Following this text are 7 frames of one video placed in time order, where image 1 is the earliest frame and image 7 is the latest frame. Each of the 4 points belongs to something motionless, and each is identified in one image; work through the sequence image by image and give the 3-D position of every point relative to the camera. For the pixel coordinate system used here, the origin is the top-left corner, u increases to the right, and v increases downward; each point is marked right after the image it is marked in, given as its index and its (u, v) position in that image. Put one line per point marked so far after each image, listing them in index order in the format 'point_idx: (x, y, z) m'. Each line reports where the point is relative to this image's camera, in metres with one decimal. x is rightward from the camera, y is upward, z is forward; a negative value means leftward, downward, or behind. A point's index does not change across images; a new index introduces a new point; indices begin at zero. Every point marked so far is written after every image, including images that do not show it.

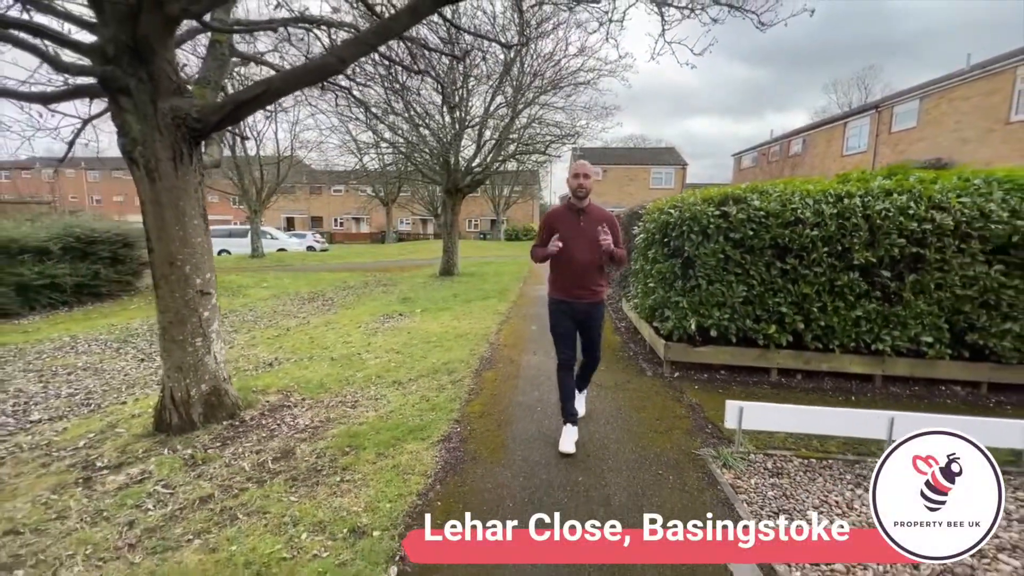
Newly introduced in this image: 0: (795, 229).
0: (+2.7, +0.6, +4.5) m
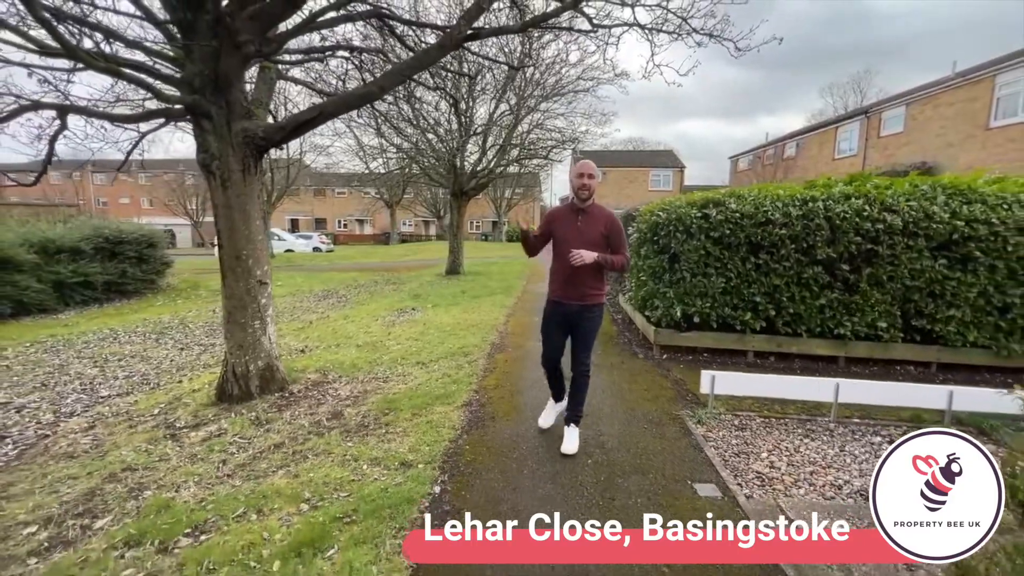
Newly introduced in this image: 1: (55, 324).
0: (+2.8, +0.7, +5.2) m
1: (-9.0, -0.7, +9.2) m
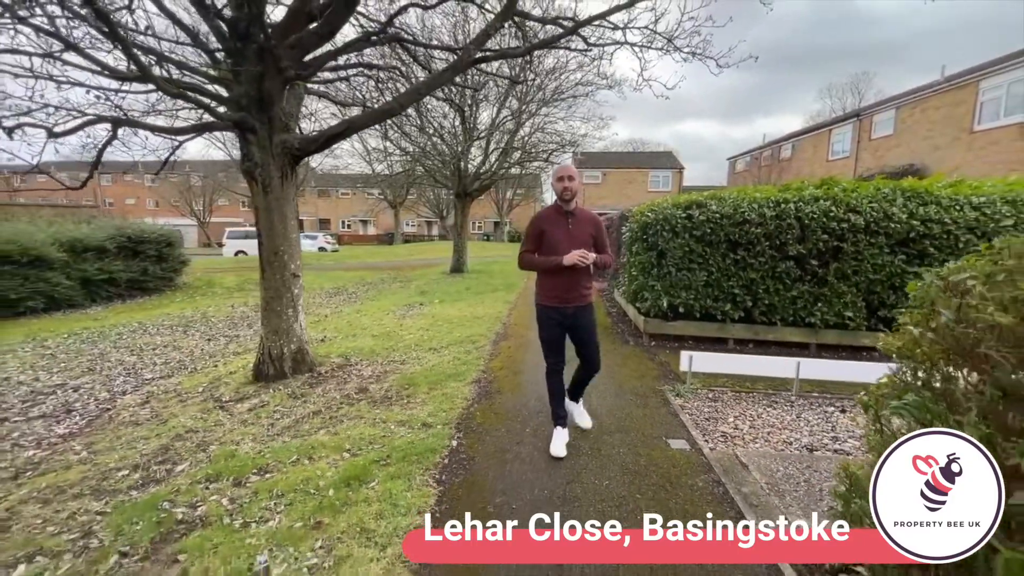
0: (+2.9, +0.8, +5.8) m
1: (-9.0, -0.6, +9.8) m
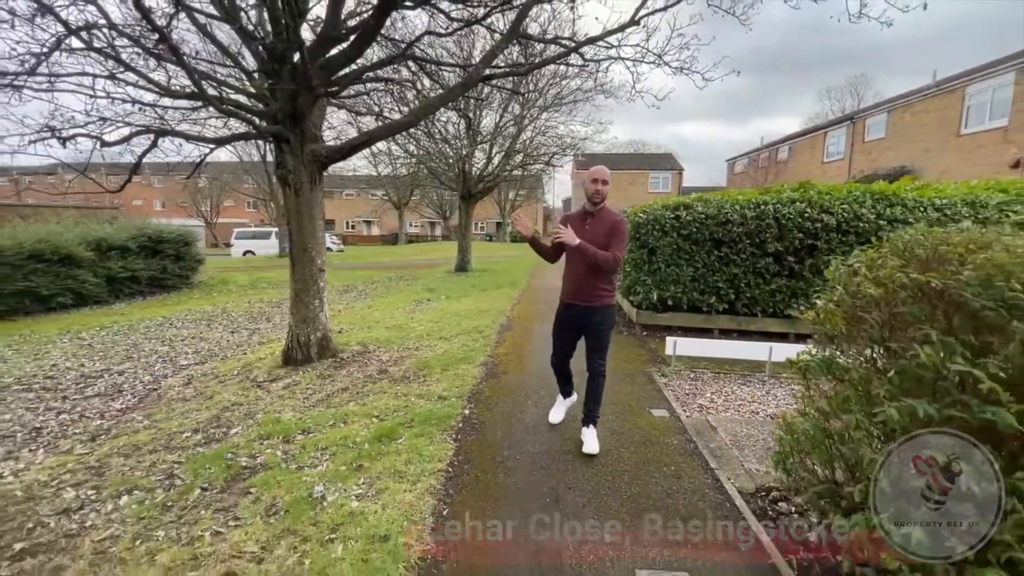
0: (+2.9, +0.8, +6.3) m
1: (-8.9, -0.6, +10.4) m
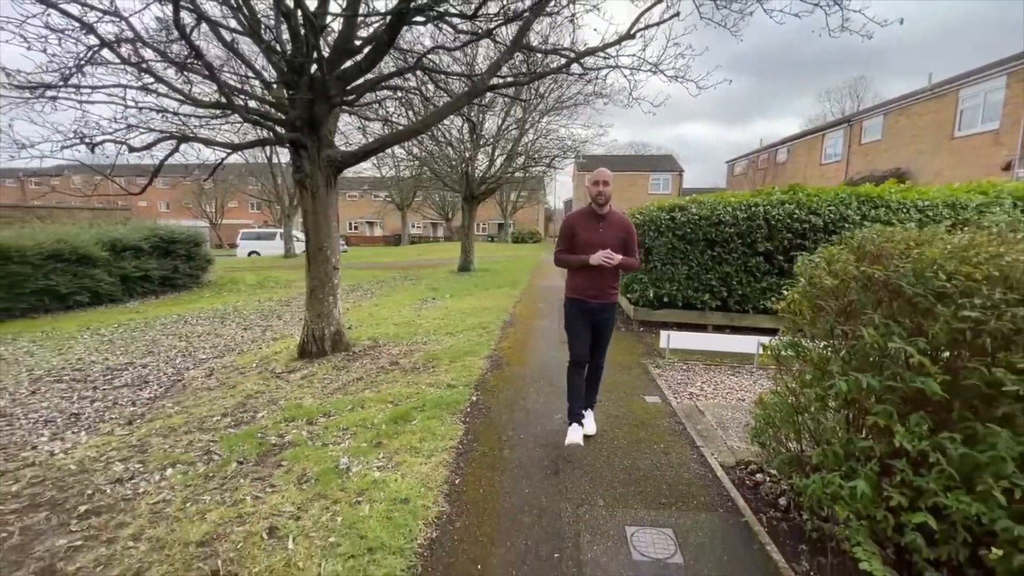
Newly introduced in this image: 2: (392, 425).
0: (+2.9, +0.9, +6.6) m
1: (-8.8, -0.5, +10.8) m
2: (-1.0, -1.1, +3.7) m
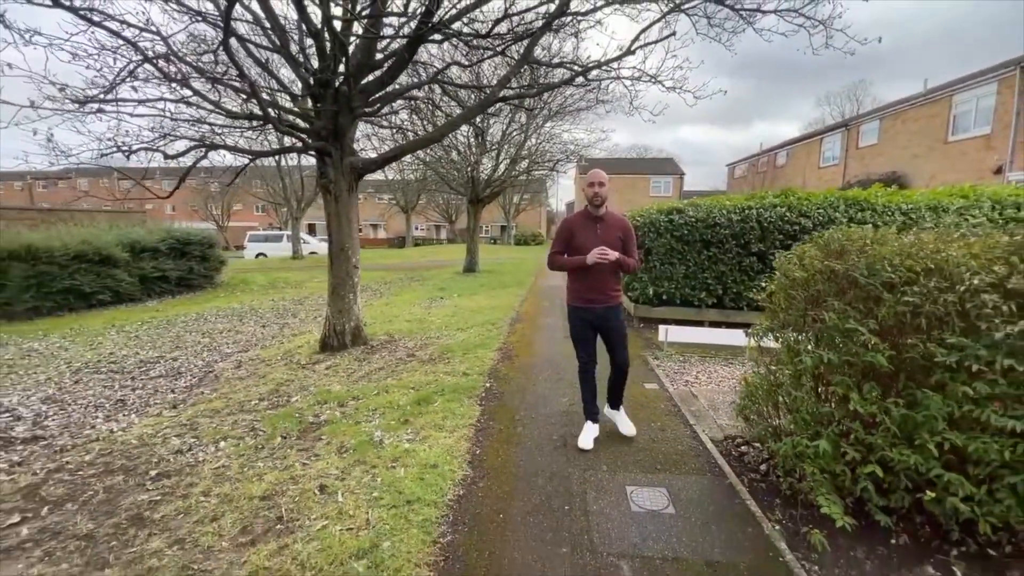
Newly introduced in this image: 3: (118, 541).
0: (+3.1, +0.9, +7.0) m
1: (-8.7, -0.5, +11.2) m
2: (-0.9, -1.1, +4.1) m
3: (-2.1, -1.4, +2.5) m
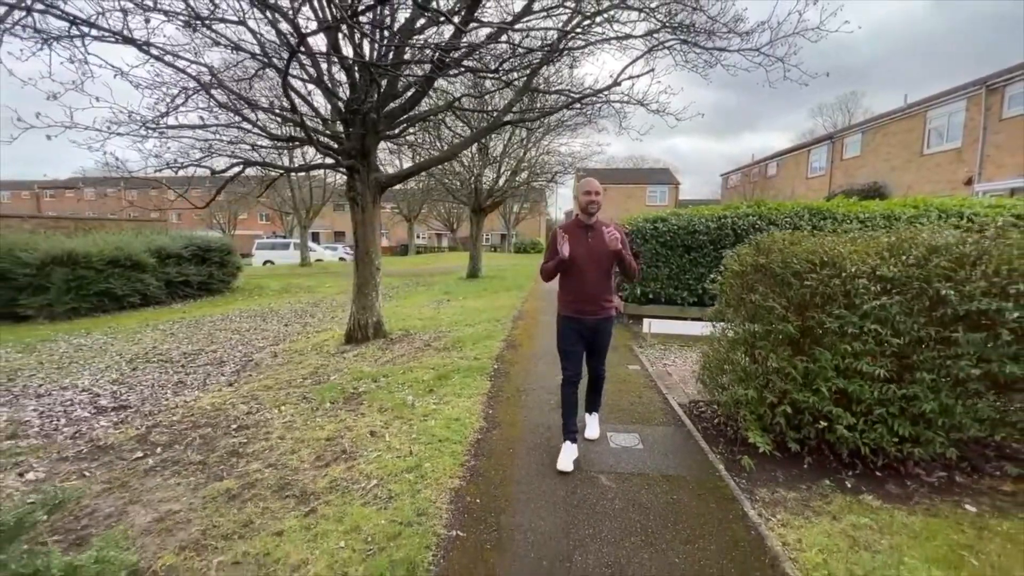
0: (+3.1, +0.9, +7.9) m
1: (-8.7, -0.6, +12.1) m
2: (-0.8, -1.0, +5.0) m
3: (-2.0, -1.3, +3.3) m
